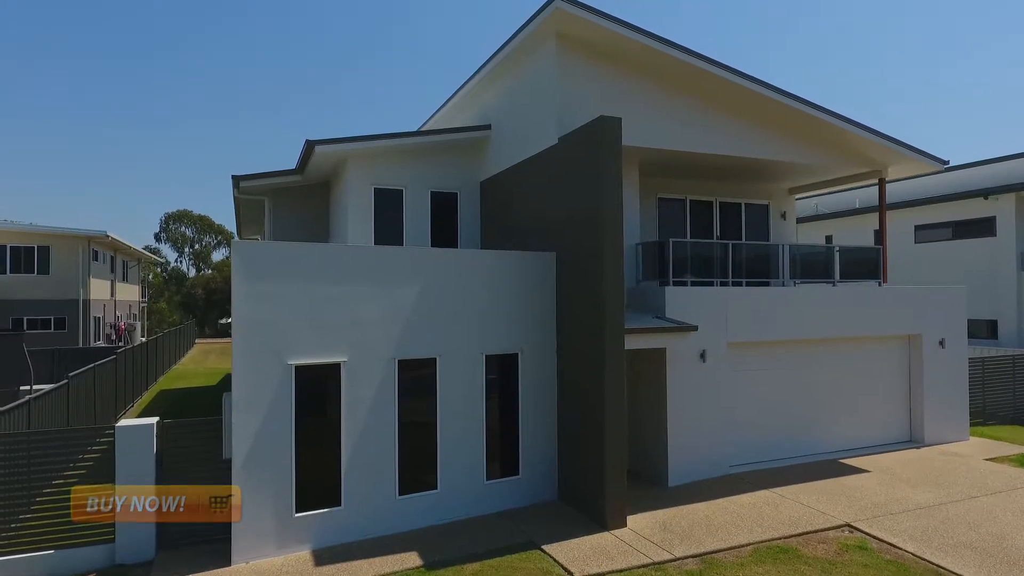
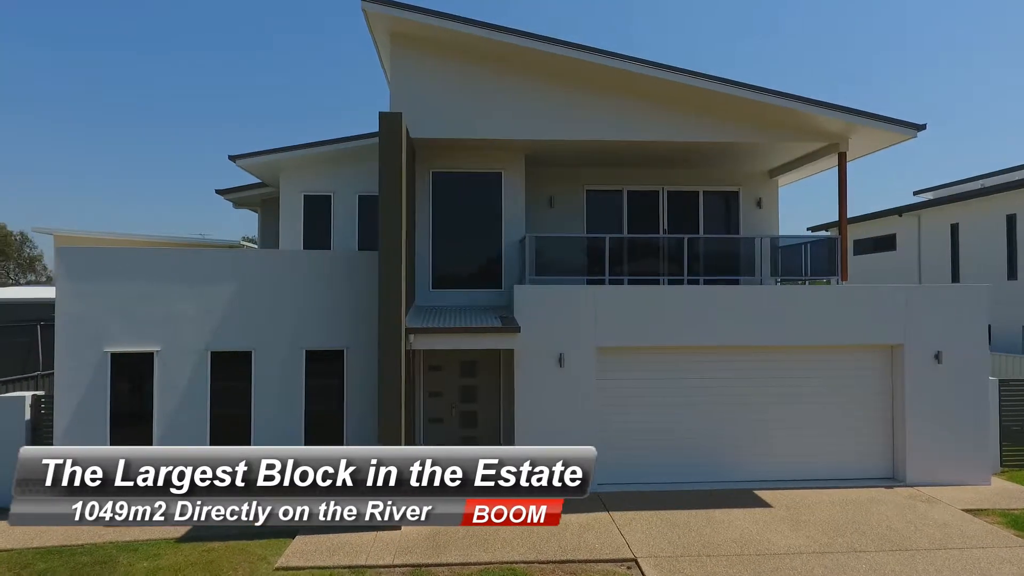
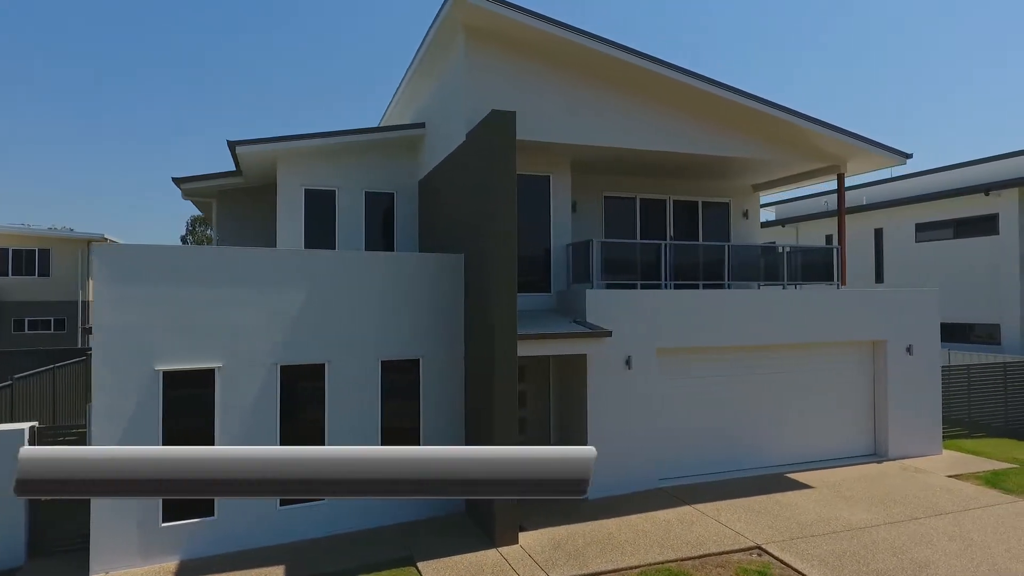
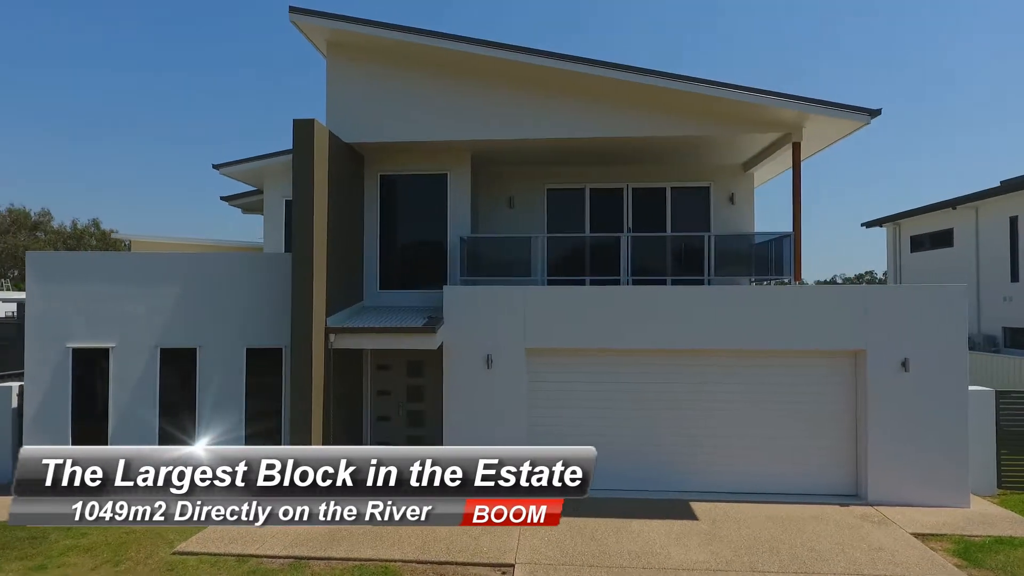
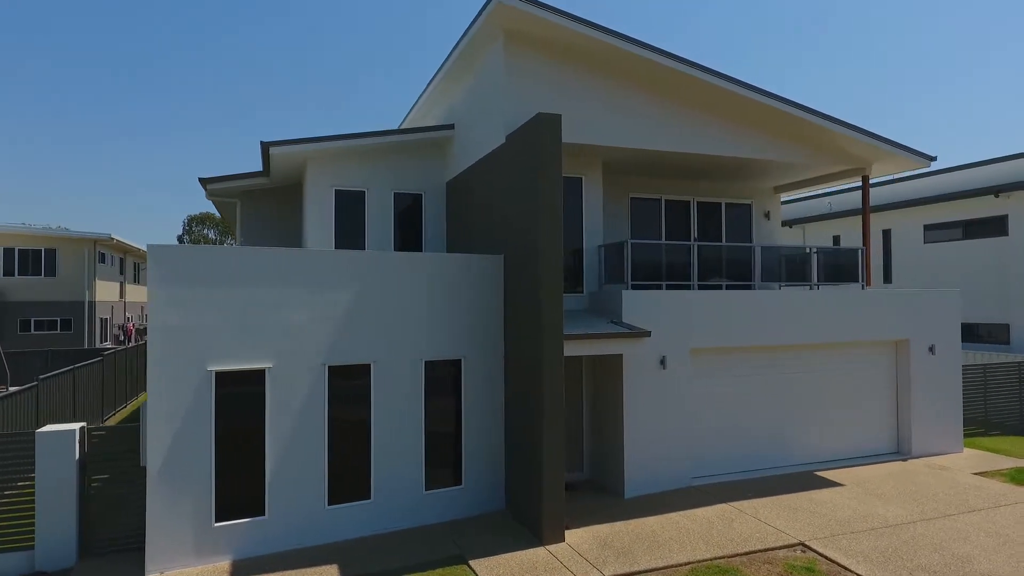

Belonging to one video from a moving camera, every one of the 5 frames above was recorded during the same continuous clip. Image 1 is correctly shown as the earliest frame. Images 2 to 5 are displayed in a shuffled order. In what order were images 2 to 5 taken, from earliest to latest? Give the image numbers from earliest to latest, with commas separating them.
5, 3, 2, 4
